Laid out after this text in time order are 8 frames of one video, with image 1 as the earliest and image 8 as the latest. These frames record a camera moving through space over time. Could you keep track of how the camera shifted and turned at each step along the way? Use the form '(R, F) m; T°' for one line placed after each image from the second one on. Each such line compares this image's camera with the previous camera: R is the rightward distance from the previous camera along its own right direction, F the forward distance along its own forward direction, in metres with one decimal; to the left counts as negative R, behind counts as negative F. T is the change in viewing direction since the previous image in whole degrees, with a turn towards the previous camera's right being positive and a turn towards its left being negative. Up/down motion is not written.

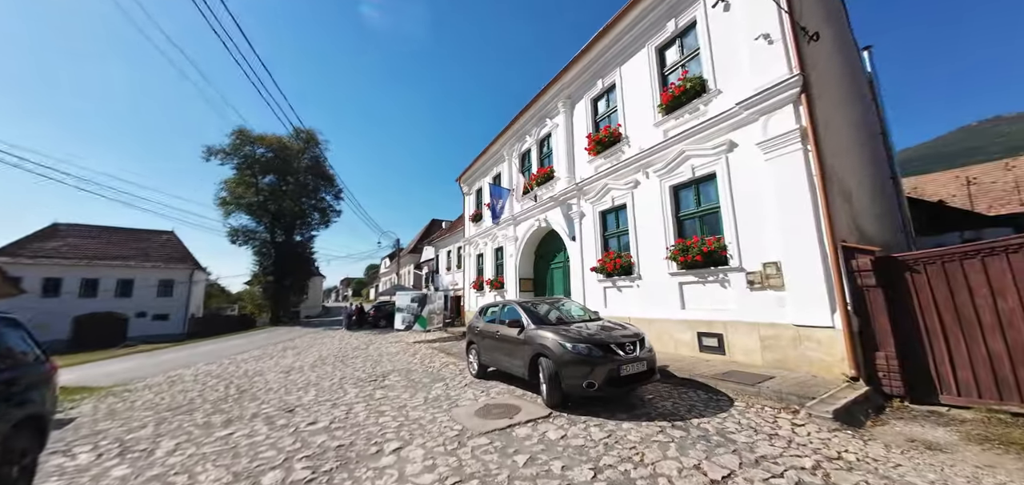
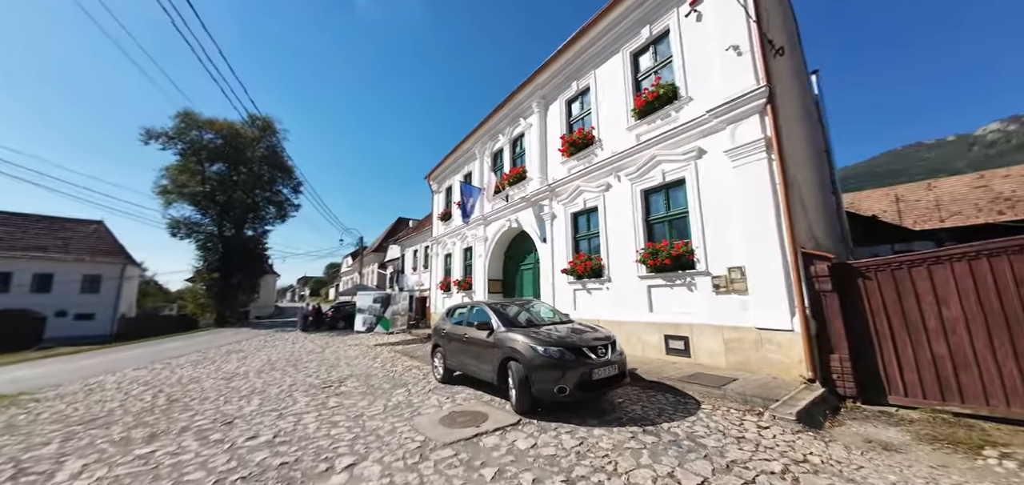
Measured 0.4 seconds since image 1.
(0.0, +0.2) m; +5°
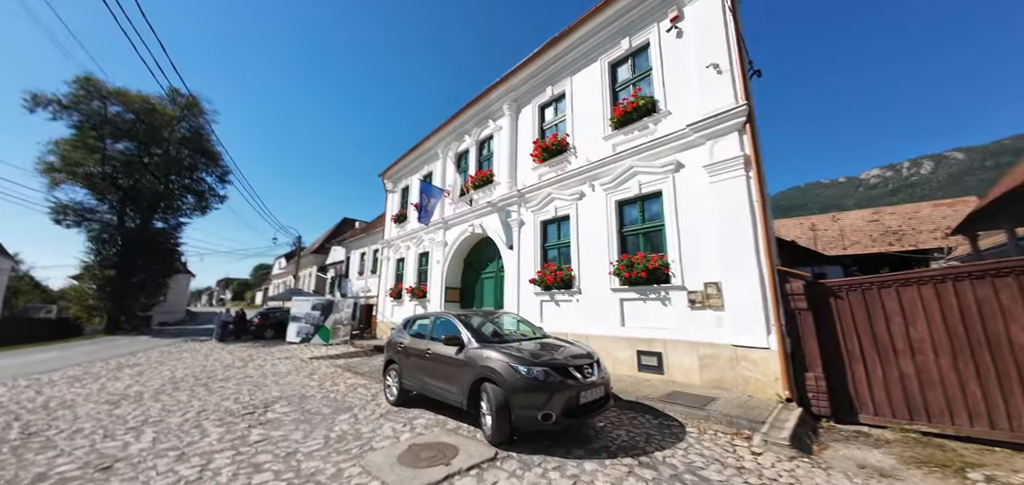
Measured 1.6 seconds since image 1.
(-0.4, +0.6) m; +8°
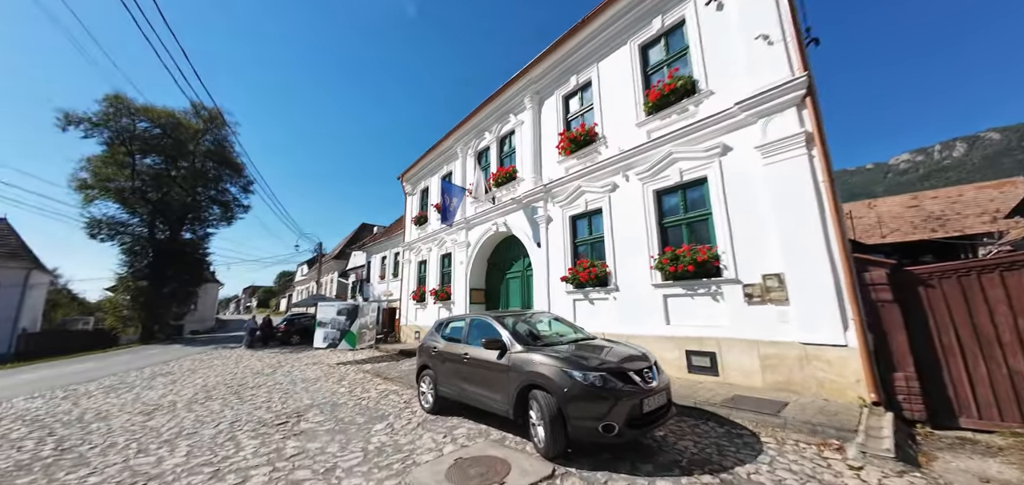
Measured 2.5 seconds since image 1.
(-0.4, +0.4) m; -2°
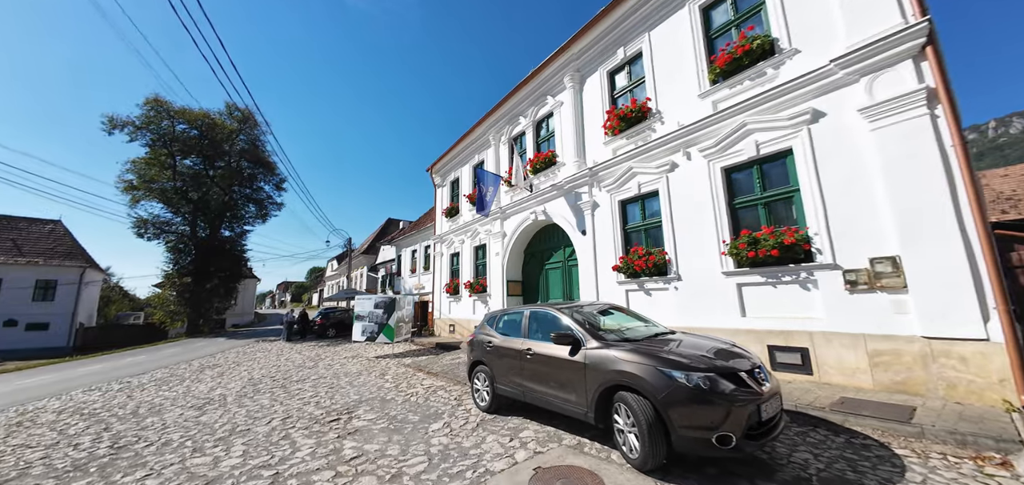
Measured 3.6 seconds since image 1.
(-0.6, +0.5) m; -3°
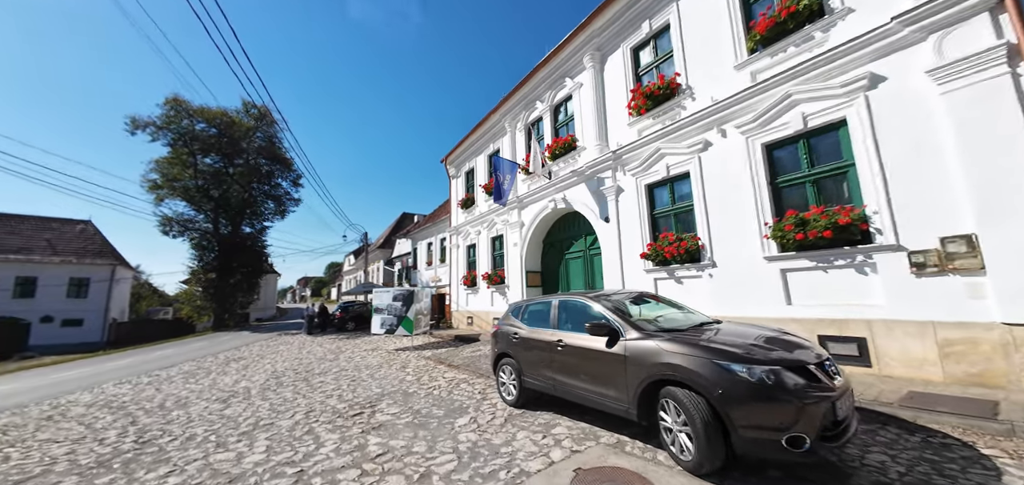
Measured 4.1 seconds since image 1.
(-0.2, +0.3) m; -2°
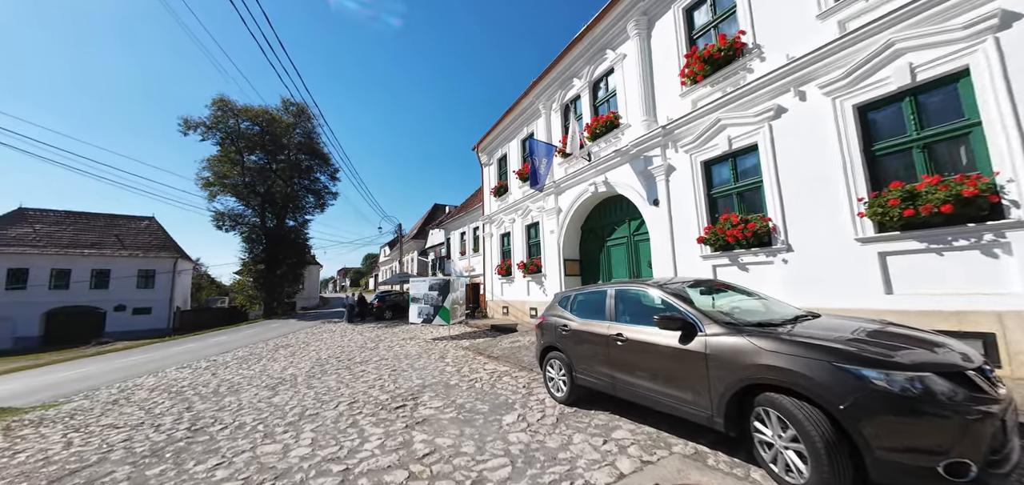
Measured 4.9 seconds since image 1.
(-0.3, +0.4) m; -5°
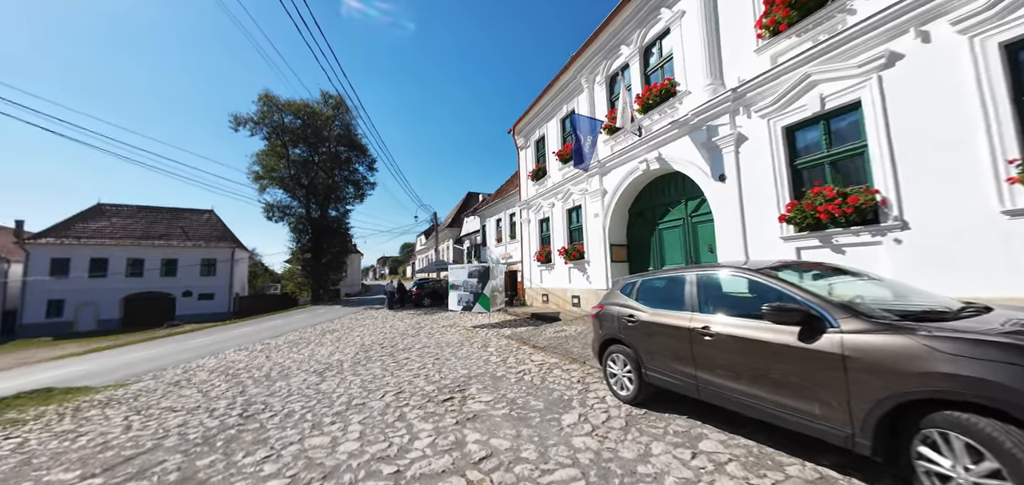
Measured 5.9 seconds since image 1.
(-0.3, +0.5) m; -5°
